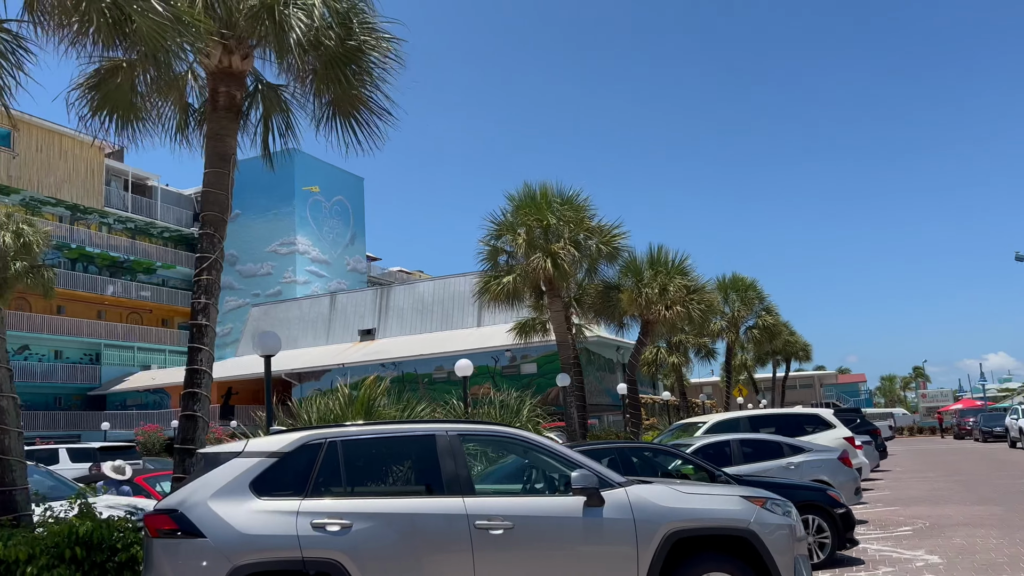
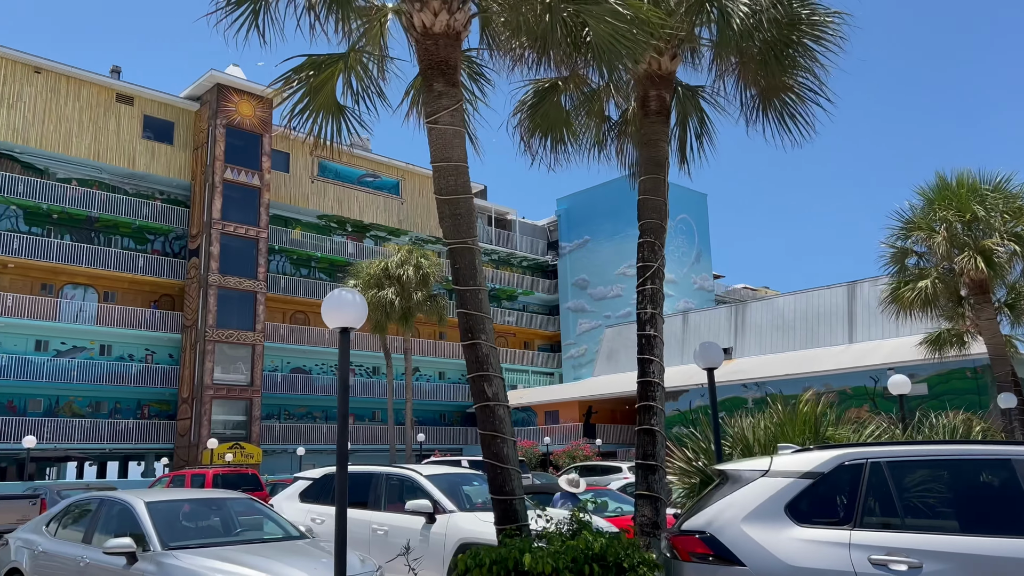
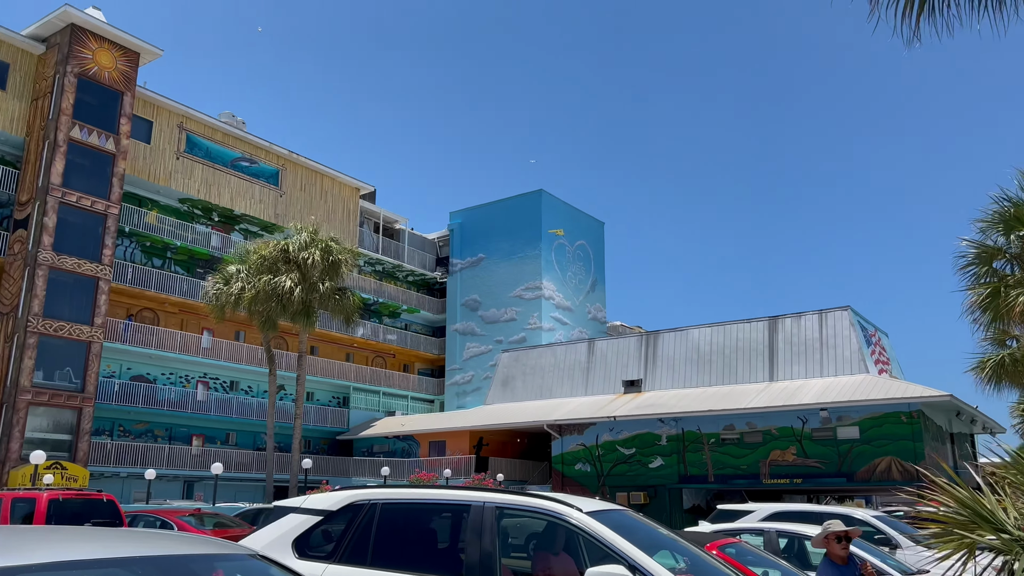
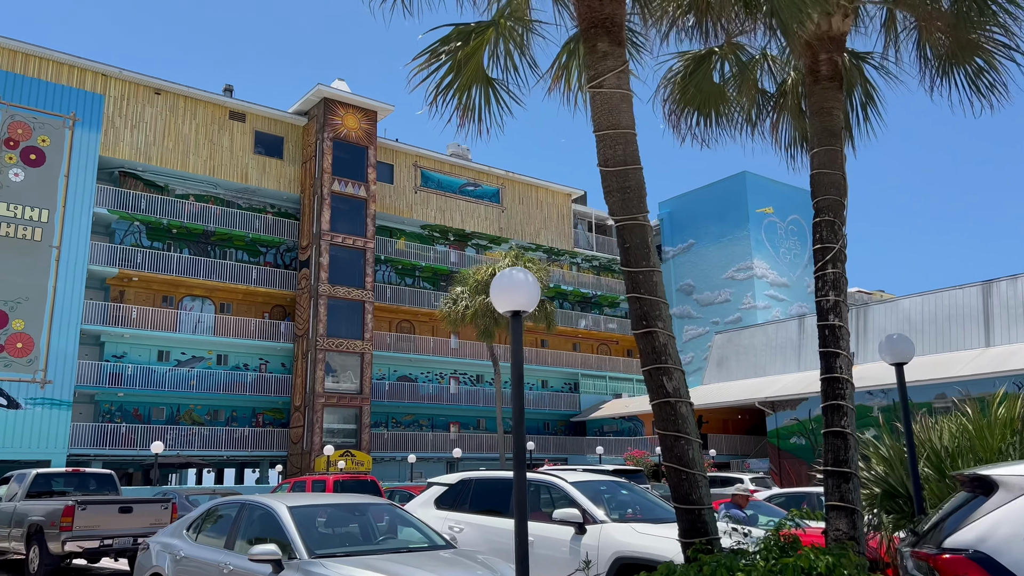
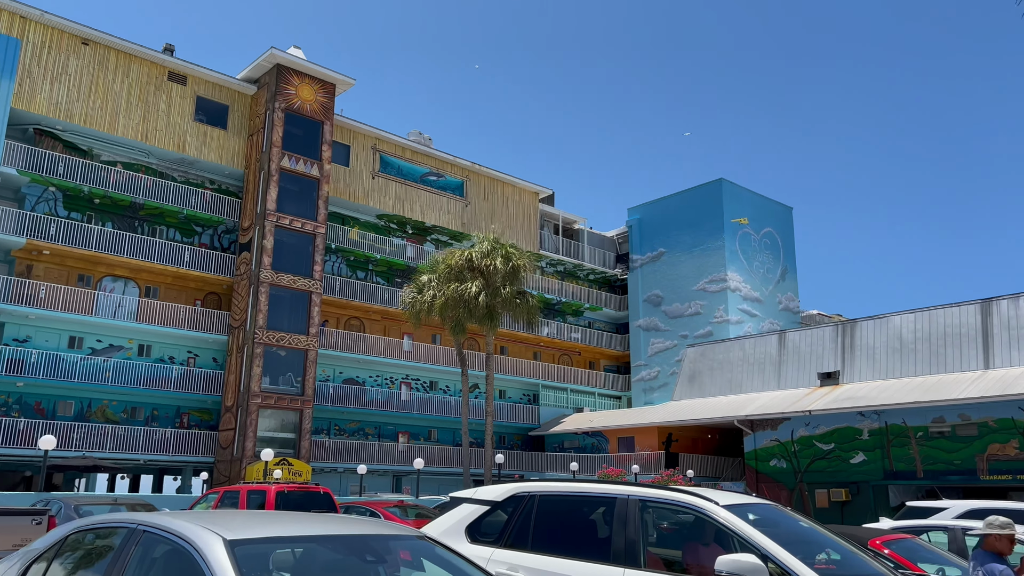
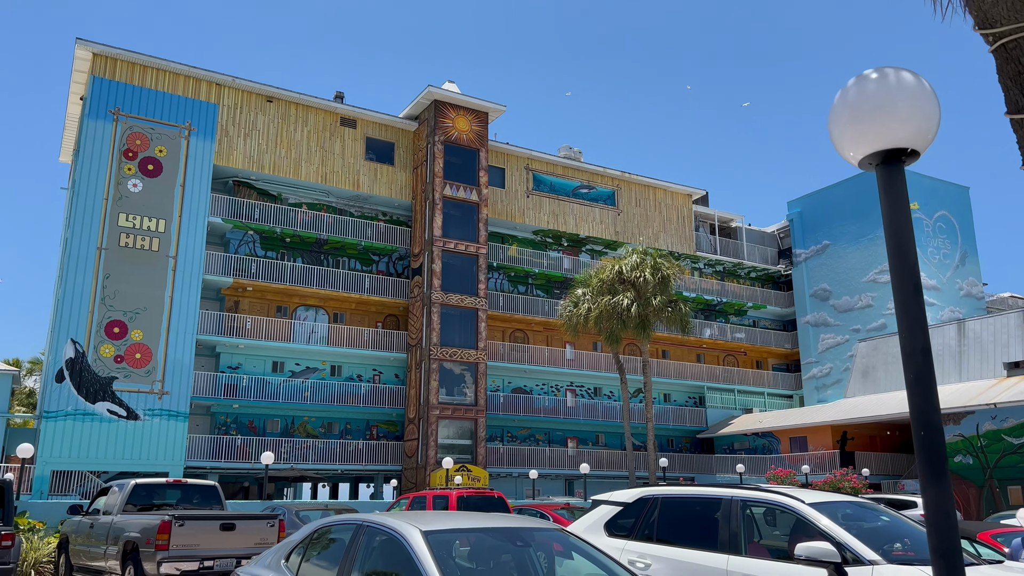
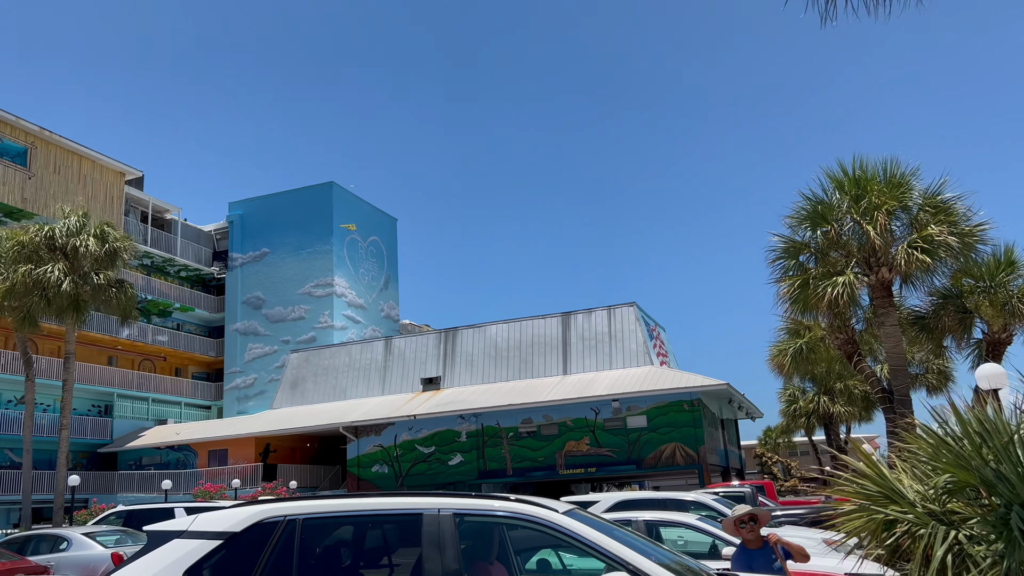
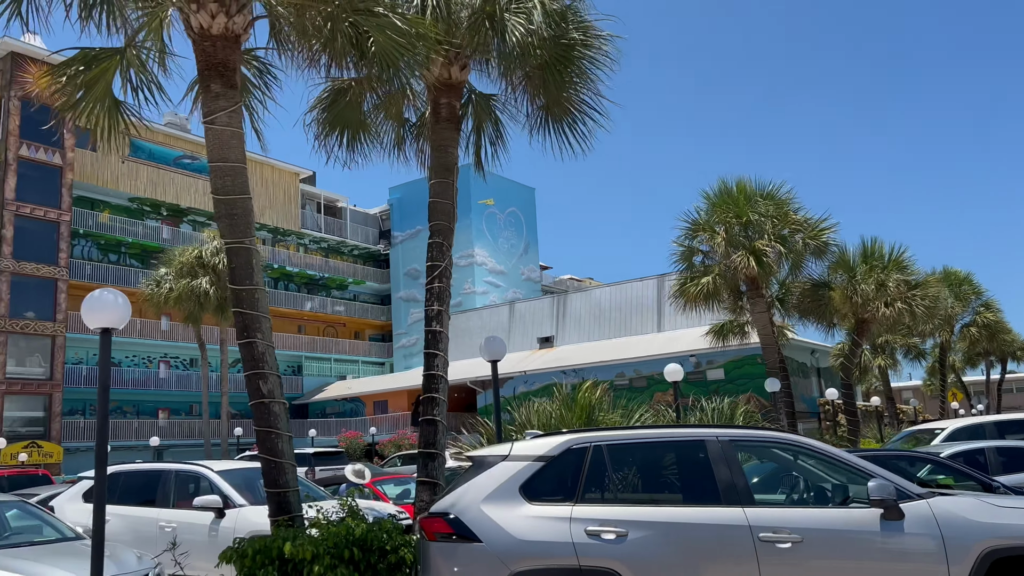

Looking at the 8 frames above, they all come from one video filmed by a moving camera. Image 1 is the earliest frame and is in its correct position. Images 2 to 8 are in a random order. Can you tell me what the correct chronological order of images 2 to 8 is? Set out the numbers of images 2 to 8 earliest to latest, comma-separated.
8, 2, 4, 6, 5, 3, 7
